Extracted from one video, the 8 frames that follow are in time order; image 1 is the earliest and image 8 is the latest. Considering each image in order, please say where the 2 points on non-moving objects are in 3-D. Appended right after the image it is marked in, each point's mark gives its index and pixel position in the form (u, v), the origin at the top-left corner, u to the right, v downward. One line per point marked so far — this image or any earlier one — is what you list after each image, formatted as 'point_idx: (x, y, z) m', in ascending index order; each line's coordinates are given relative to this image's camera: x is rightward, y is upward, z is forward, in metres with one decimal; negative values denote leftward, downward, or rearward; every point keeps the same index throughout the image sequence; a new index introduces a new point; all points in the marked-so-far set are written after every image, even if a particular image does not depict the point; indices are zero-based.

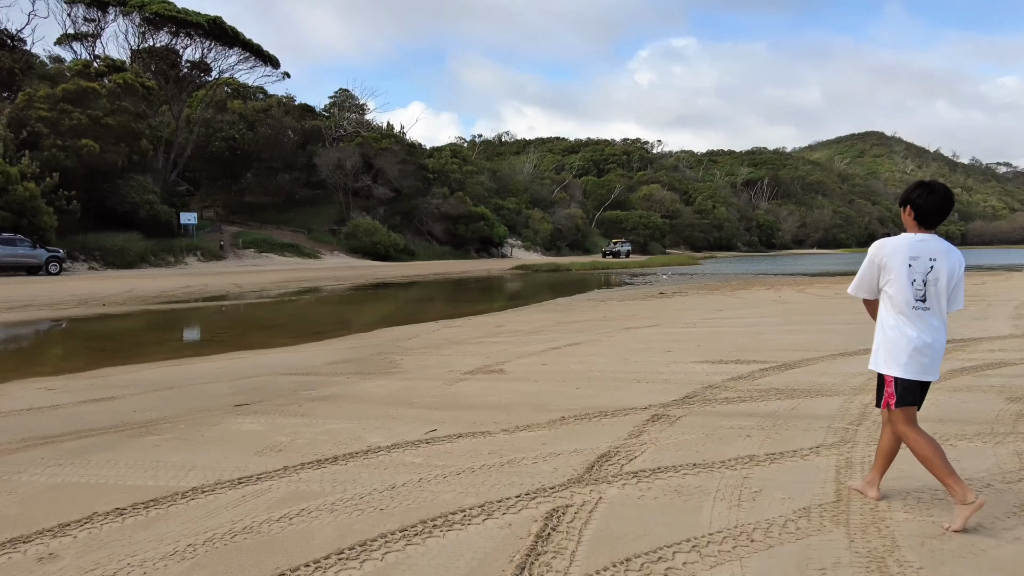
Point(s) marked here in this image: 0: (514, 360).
0: (0.0, -0.7, +7.0) m
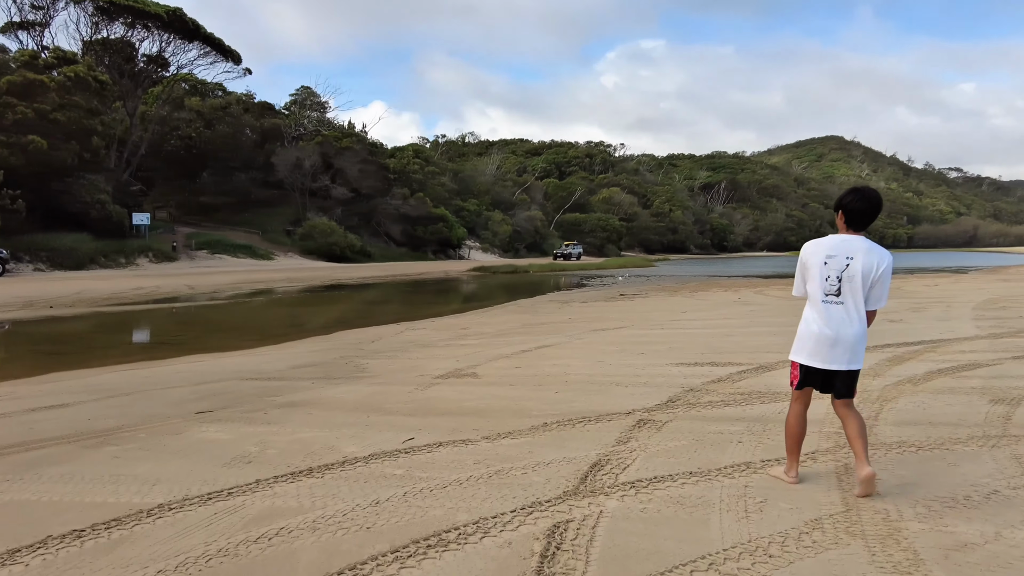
0: (-0.2, -0.7, +6.8) m
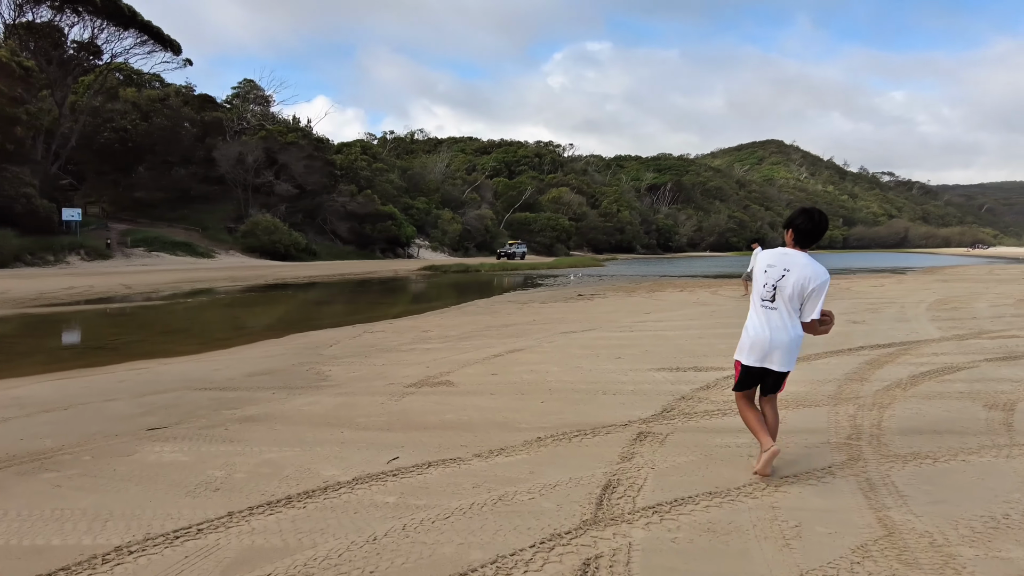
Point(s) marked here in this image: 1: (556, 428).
0: (-0.4, -0.7, +6.4) m
1: (+0.3, -0.8, +4.3) m
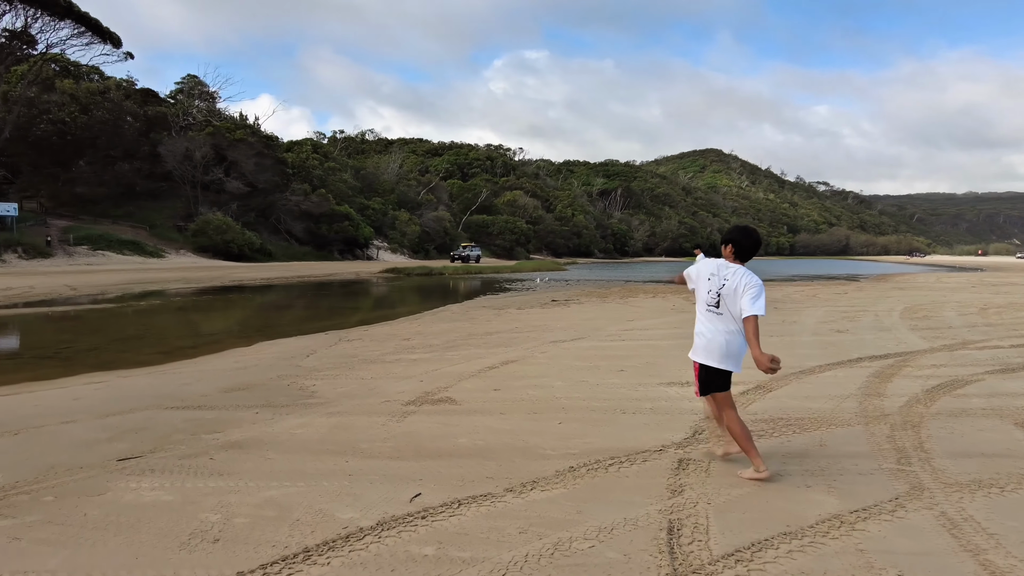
0: (-0.5, -0.8, +6.0) m
1: (+0.4, -0.9, +3.9) m
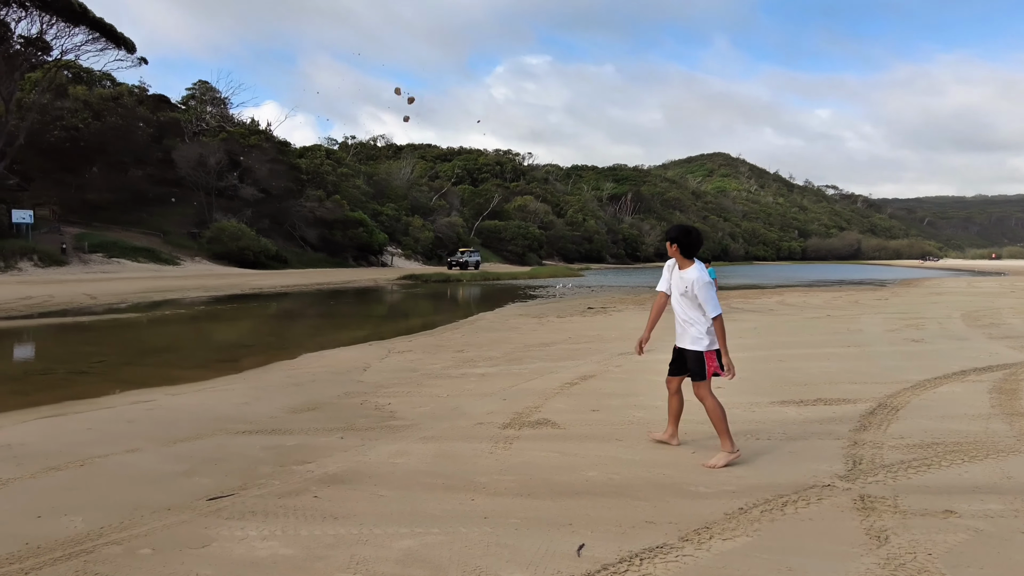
0: (+0.2, -0.8, +5.4) m
1: (+1.1, -0.9, +3.4) m
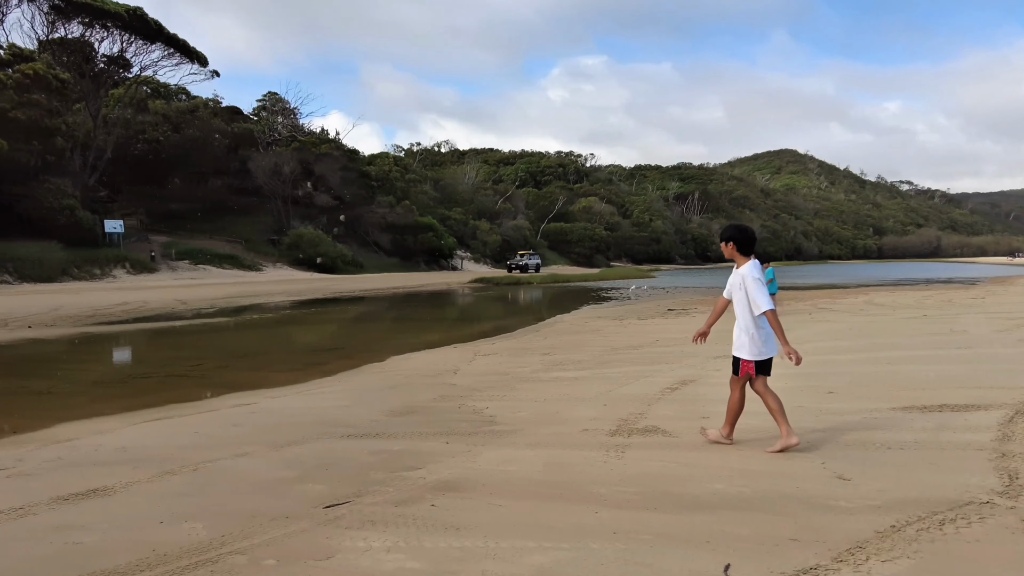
0: (+1.0, -0.9, +5.2) m
1: (+1.6, -0.9, +3.1) m
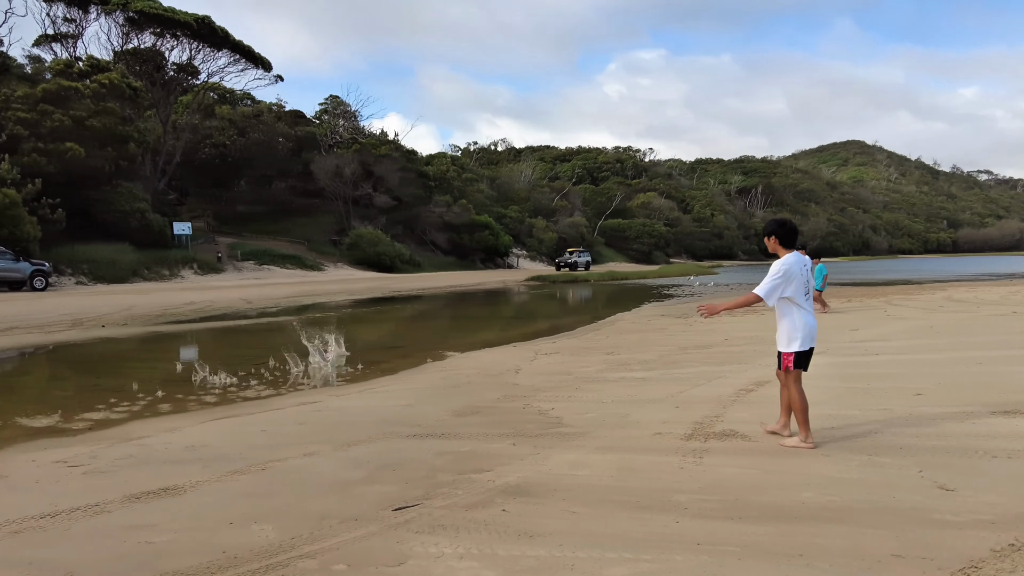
0: (+1.4, -0.8, +5.0) m
1: (+1.9, -0.9, +2.8) m
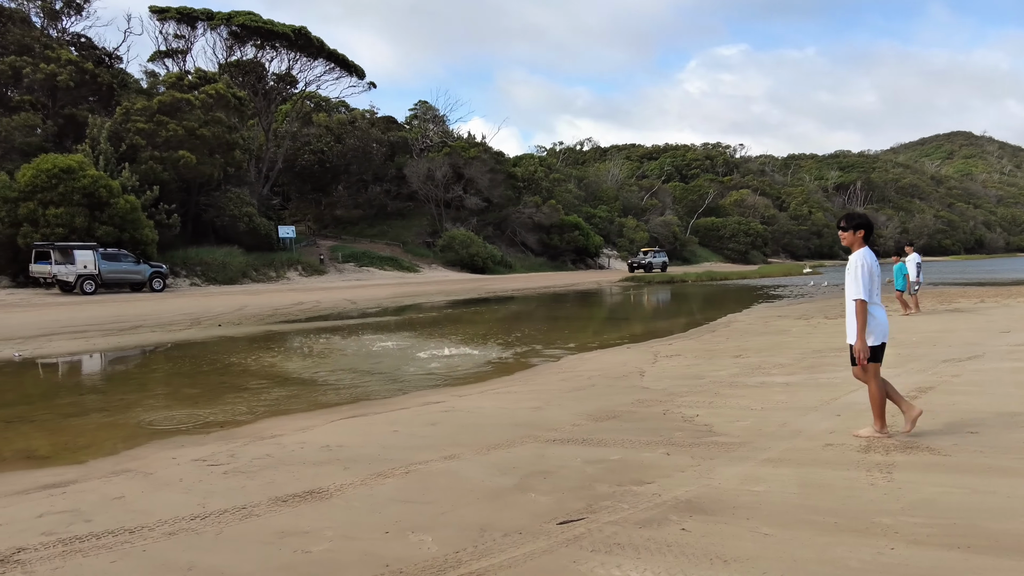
0: (+2.3, -0.8, +4.5) m
1: (+2.6, -0.9, +2.3) m
